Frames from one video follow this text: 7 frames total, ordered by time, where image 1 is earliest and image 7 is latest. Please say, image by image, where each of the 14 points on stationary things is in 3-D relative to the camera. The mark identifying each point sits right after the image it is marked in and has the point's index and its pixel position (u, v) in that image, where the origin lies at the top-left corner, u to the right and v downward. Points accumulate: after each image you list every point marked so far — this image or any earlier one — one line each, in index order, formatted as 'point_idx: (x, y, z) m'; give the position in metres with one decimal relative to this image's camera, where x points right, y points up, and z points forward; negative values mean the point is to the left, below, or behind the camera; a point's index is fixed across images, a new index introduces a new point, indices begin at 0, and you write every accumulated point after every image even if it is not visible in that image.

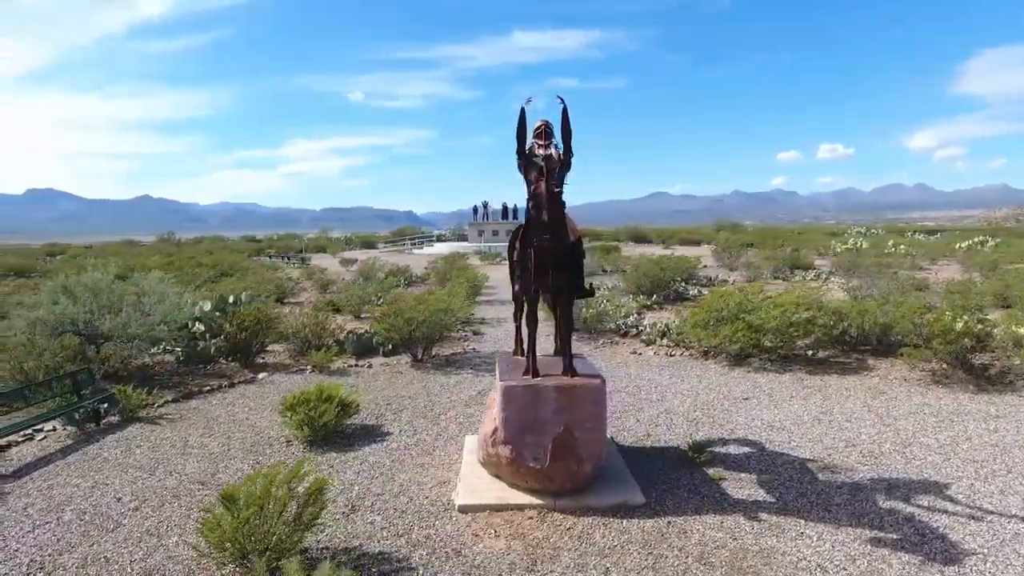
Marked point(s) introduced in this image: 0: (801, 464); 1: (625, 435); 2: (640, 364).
0: (+2.8, -1.7, +6.2) m
1: (+1.2, -1.6, +7.1) m
2: (+2.0, -1.2, +10.2) m
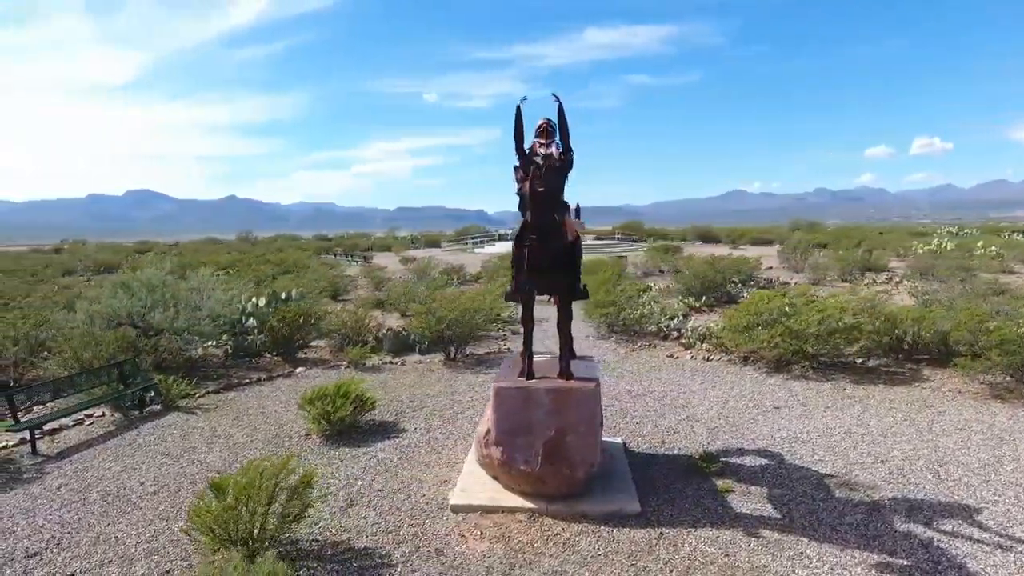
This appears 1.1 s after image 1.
0: (+2.8, -1.7, +5.9) m
1: (+1.4, -1.6, +7.0) m
2: (+2.5, -1.2, +9.9) m
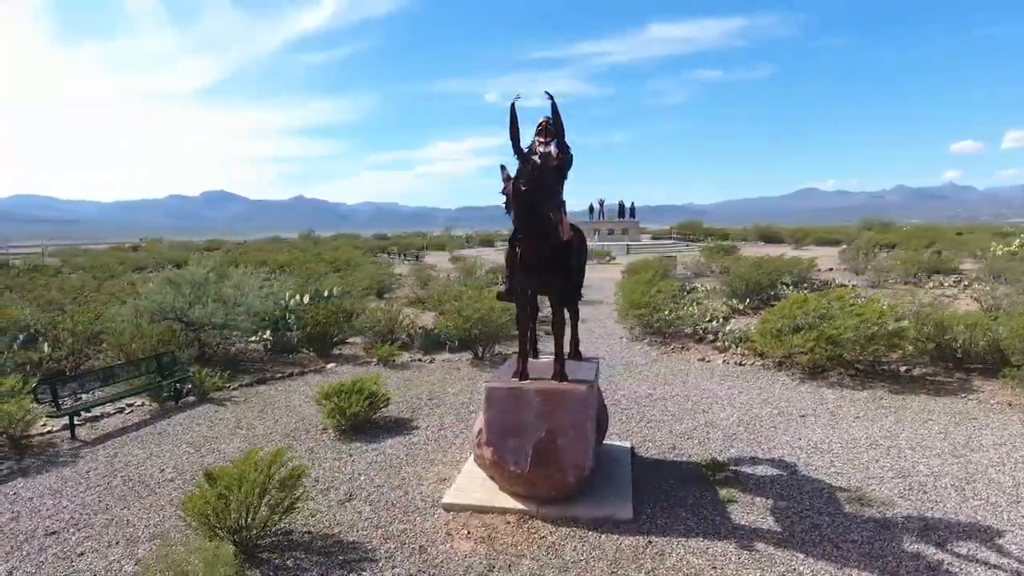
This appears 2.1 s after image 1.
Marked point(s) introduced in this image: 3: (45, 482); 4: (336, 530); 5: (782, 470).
0: (+2.7, -1.8, +5.6) m
1: (+1.4, -1.7, +6.8) m
2: (+2.8, -1.3, +9.6) m
3: (-4.5, -1.9, +6.2) m
4: (-1.4, -1.9, +5.2) m
5: (+2.5, -1.7, +6.1) m
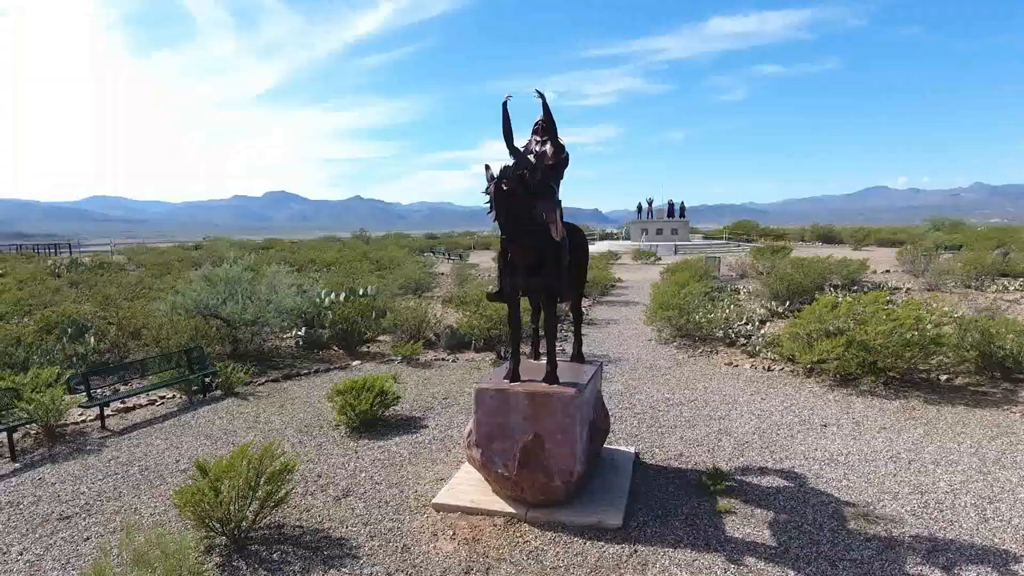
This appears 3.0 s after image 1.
0: (+2.7, -1.8, +5.3) m
1: (+1.5, -1.7, +6.6) m
2: (+3.1, -1.3, +9.3) m
3: (-4.5, -1.8, +6.6) m
4: (-1.5, -1.9, +5.3) m
5: (+2.5, -1.7, +5.8) m
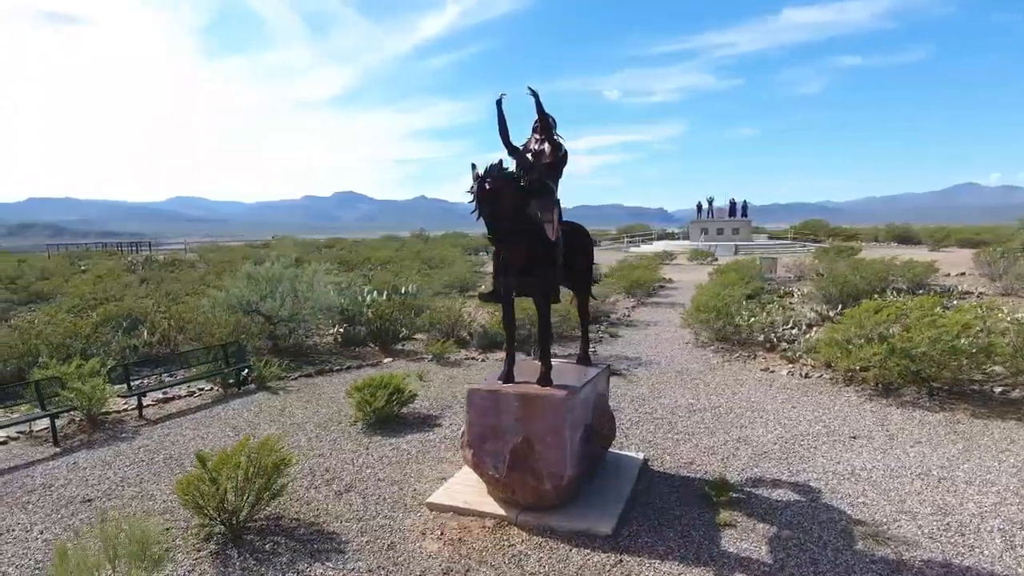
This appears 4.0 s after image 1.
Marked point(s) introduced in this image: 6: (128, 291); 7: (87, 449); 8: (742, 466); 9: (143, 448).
0: (+2.6, -1.8, +5.0) m
1: (+1.5, -1.7, +6.4) m
2: (+3.4, -1.3, +8.9) m
3: (-4.4, -1.8, +7.0) m
4: (-1.6, -1.9, +5.4) m
5: (+2.5, -1.8, +5.5) m
6: (-9.6, -0.1, +16.2) m
7: (-4.7, -1.8, +7.1) m
8: (+2.2, -1.7, +6.2) m
9: (-4.1, -1.8, +7.1) m
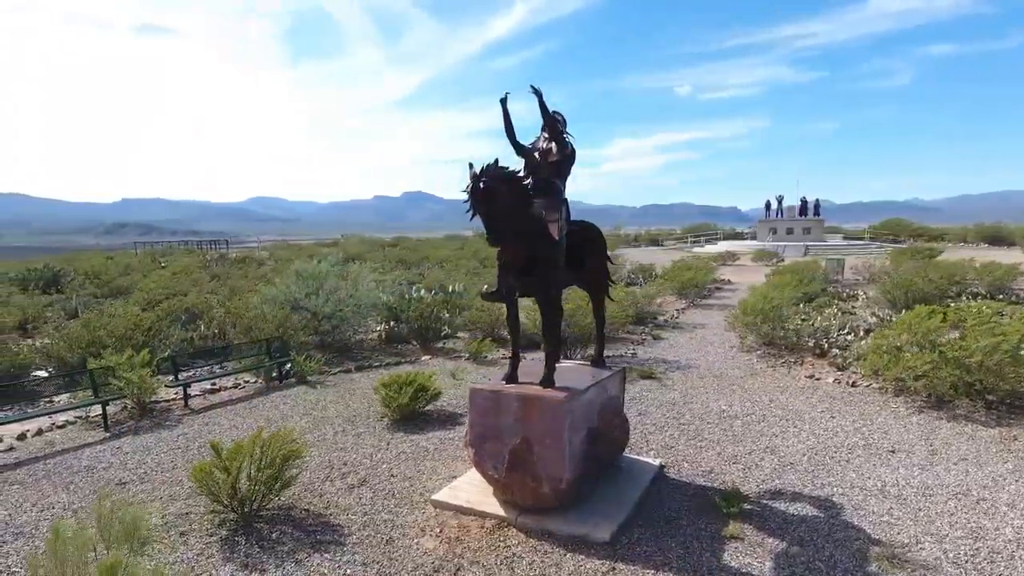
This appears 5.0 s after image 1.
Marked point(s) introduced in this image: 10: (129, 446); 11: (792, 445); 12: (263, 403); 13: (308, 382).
0: (+2.5, -1.8, +4.7) m
1: (+1.6, -1.7, +6.2) m
2: (+3.8, -1.4, +8.5) m
3: (-4.2, -1.7, +7.4) m
4: (-1.6, -1.9, +5.5) m
5: (+2.5, -1.8, +5.2) m
6: (-8.4, 0.0, +17.1) m
7: (-4.4, -1.7, +7.6) m
8: (+2.3, -1.7, +5.9) m
9: (-3.8, -1.7, +7.5) m
10: (-4.3, -1.8, +7.2) m
11: (+2.9, -1.6, +6.7) m
12: (-3.3, -1.5, +8.7) m
13: (-3.0, -1.4, +9.7) m
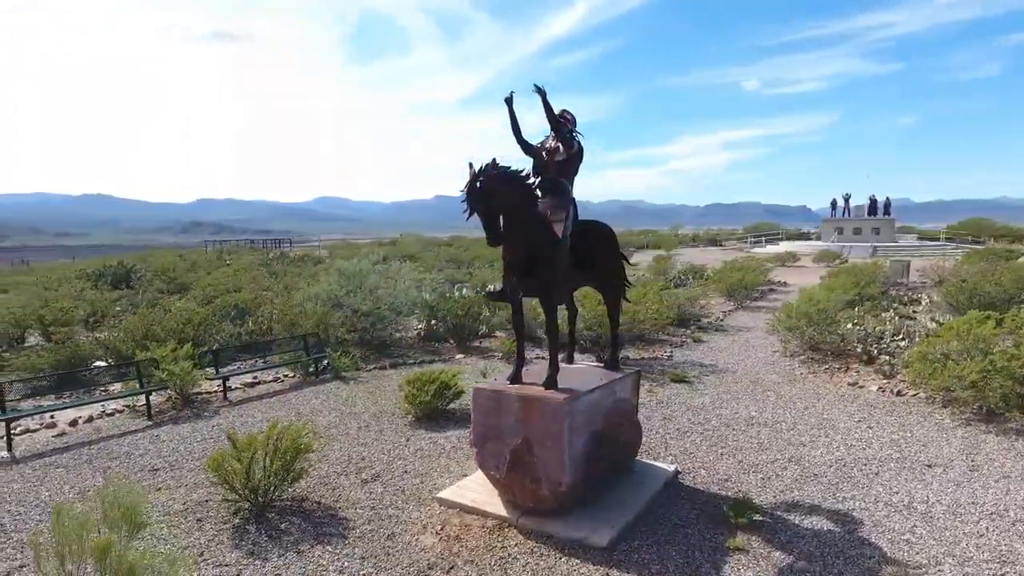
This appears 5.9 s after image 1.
0: (+2.5, -1.9, +4.4) m
1: (+1.7, -1.7, +6.0) m
2: (+4.1, -1.4, +8.1) m
3: (-3.9, -1.7, +7.8) m
4: (-1.5, -1.9, +5.6) m
5: (+2.5, -1.8, +4.9) m
6: (-7.2, +0.1, +17.9) m
7: (-4.2, -1.7, +8.0) m
8: (+2.4, -1.7, +5.7) m
9: (-3.6, -1.7, +7.9) m
10: (-4.0, -1.7, +7.6) m
11: (+3.1, -1.6, +6.4) m
12: (-3.0, -1.5, +8.9) m
13: (-2.6, -1.4, +10.0) m
